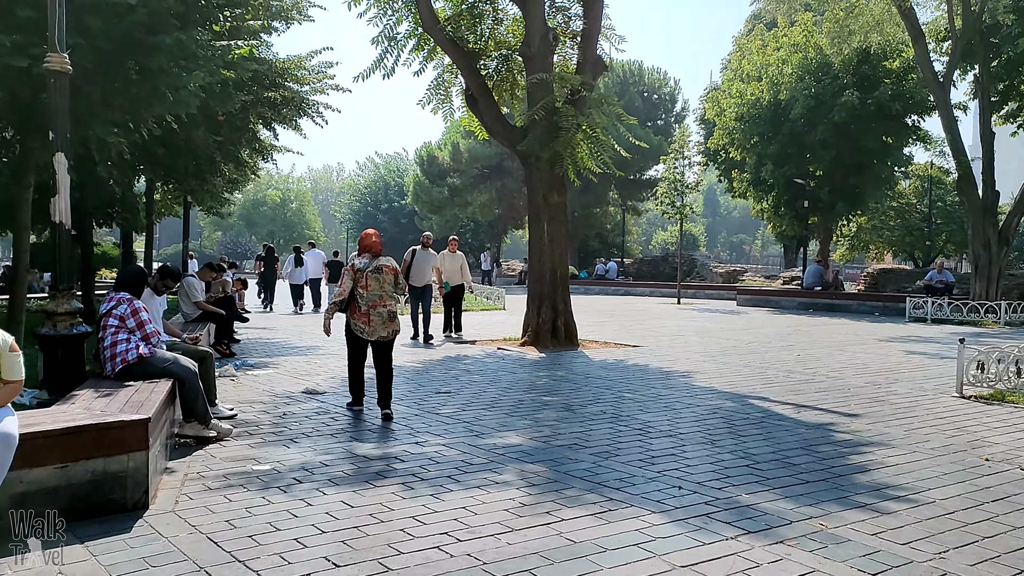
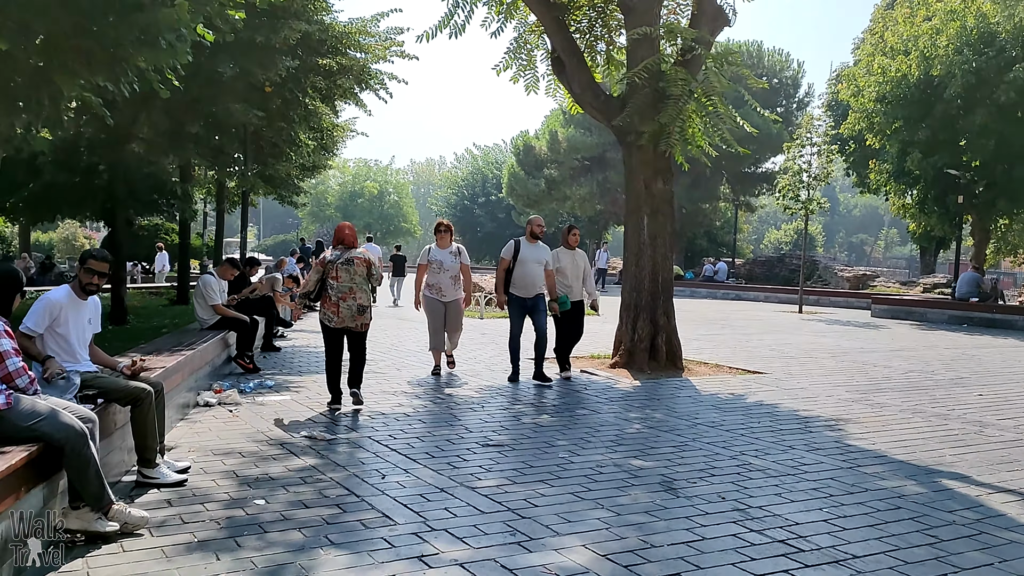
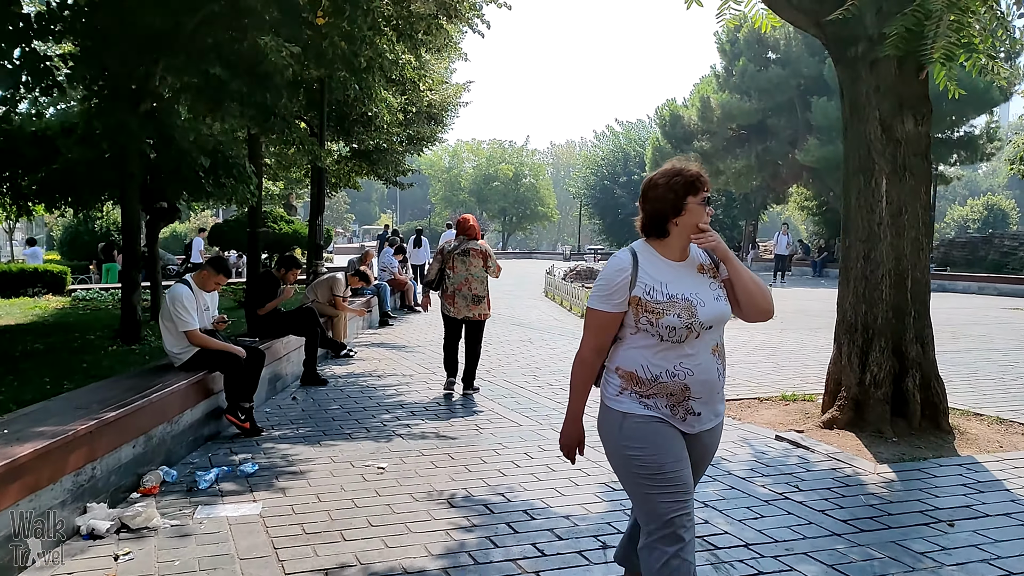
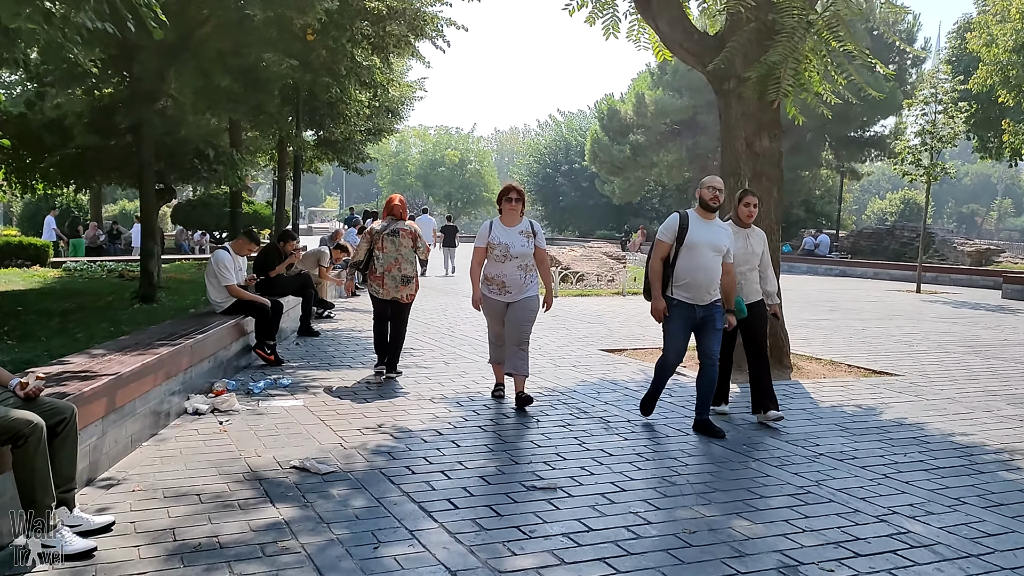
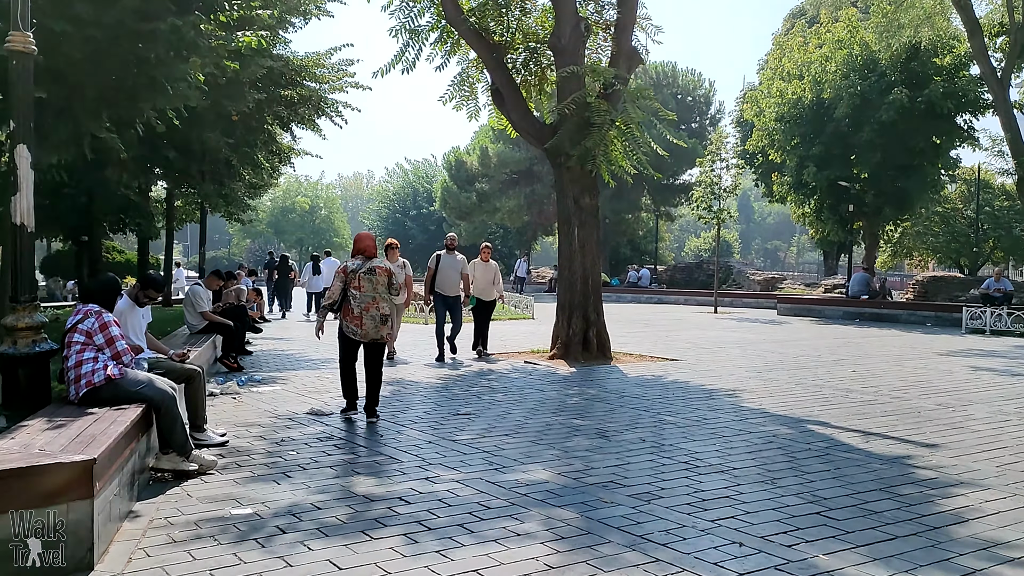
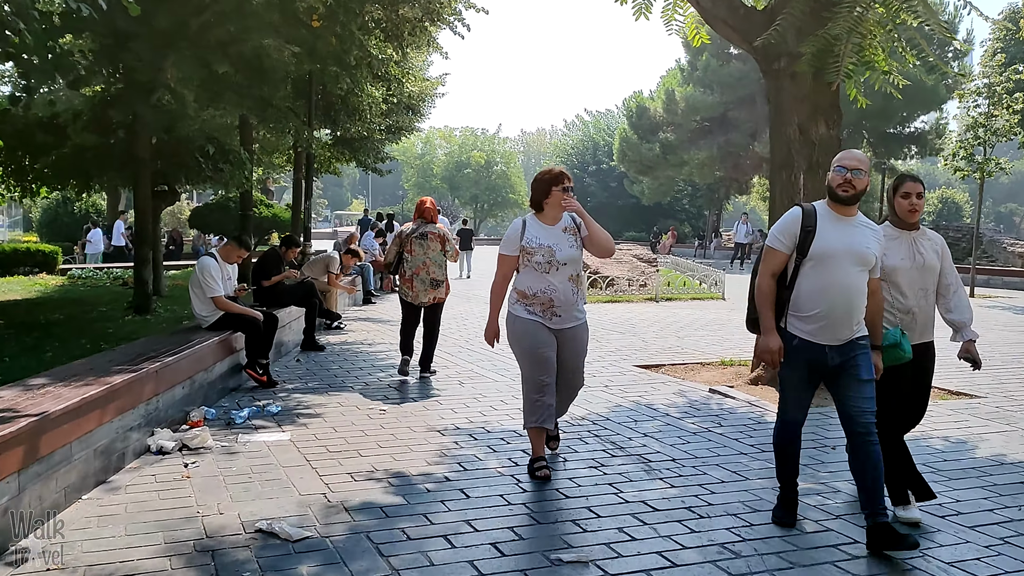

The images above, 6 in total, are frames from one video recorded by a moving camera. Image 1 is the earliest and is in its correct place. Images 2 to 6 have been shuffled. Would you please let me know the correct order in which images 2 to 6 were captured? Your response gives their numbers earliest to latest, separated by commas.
5, 2, 4, 6, 3
